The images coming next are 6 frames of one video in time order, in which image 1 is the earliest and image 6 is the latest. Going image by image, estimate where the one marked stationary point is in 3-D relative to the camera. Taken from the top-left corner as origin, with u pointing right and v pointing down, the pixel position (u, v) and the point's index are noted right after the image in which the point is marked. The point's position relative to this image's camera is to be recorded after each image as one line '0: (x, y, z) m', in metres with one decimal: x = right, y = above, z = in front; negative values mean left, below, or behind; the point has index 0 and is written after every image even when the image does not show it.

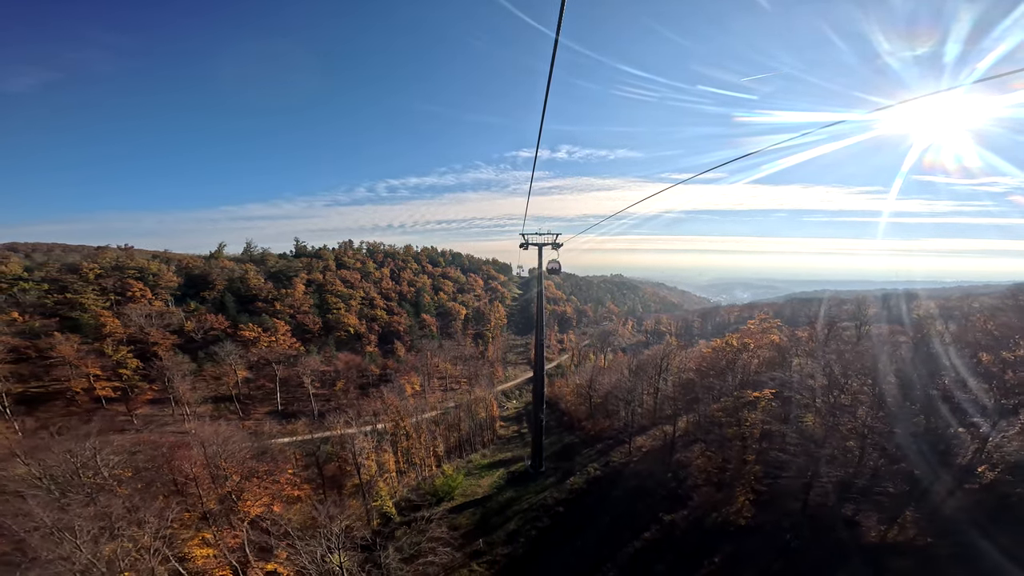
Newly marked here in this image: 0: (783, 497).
0: (+13.2, -10.8, +18.9) m
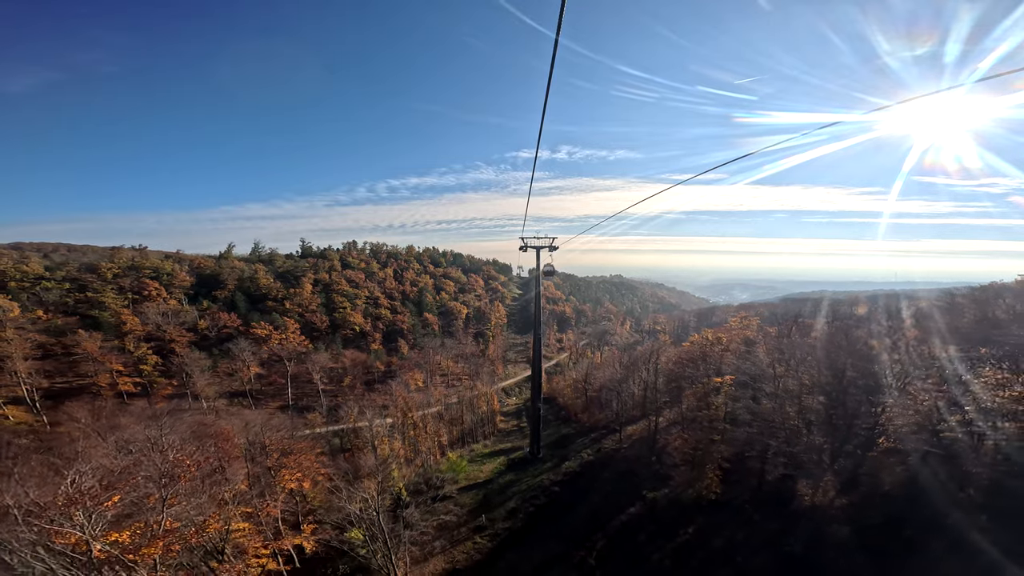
0: (+13.2, -10.8, +21.2) m
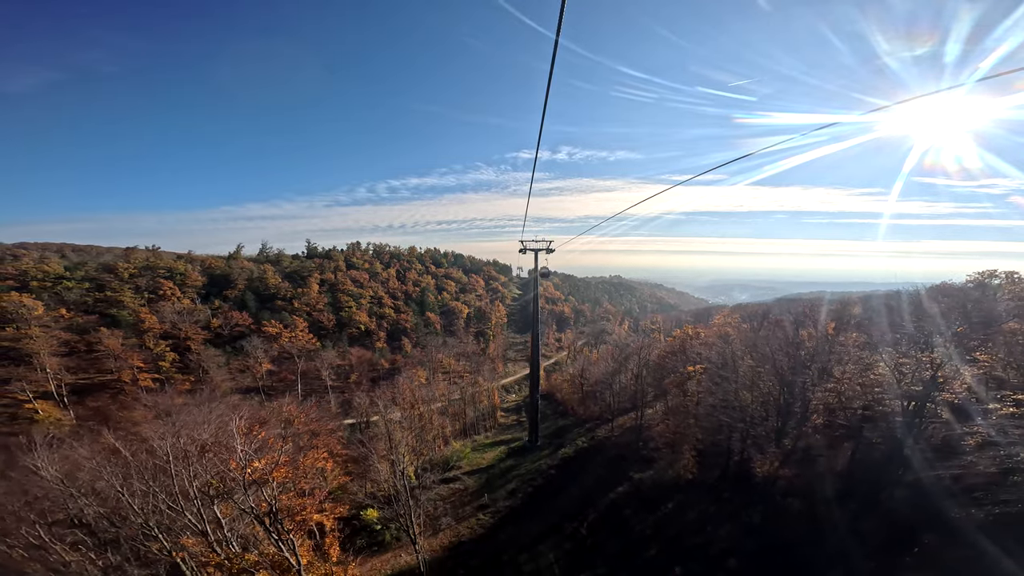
0: (+13.2, -10.8, +23.5) m
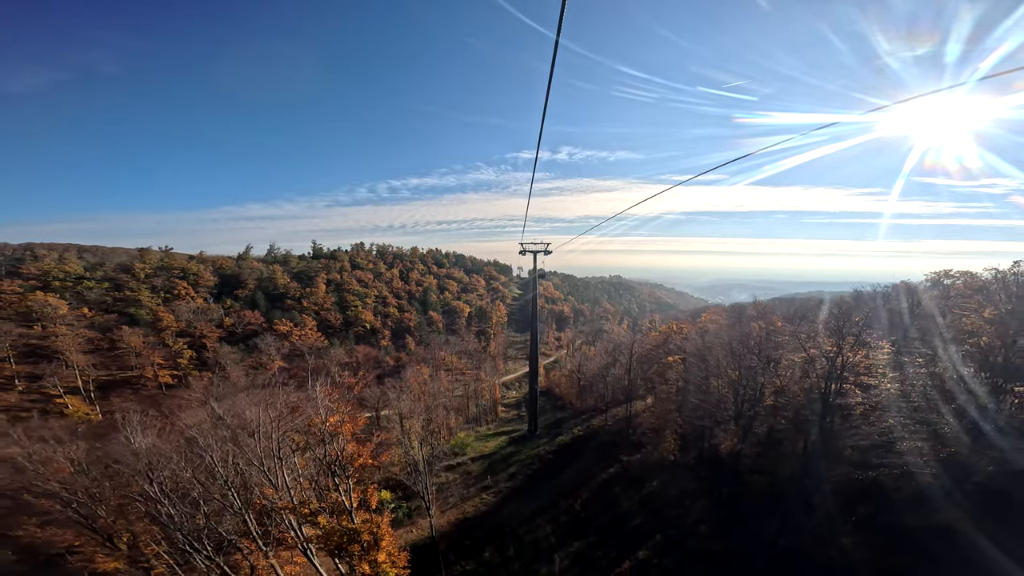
0: (+13.3, -10.7, +25.8) m
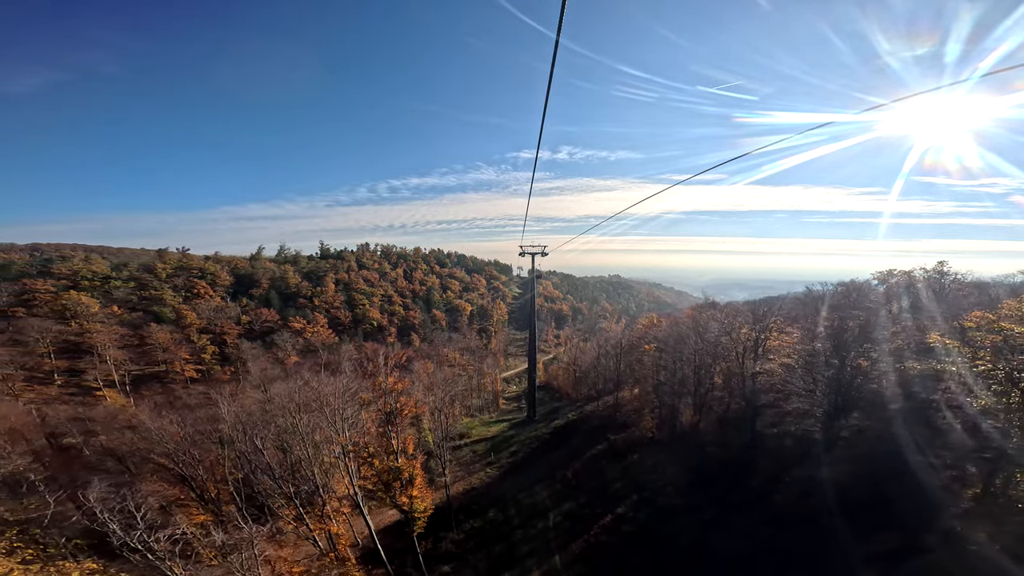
0: (+13.3, -10.6, +29.4) m
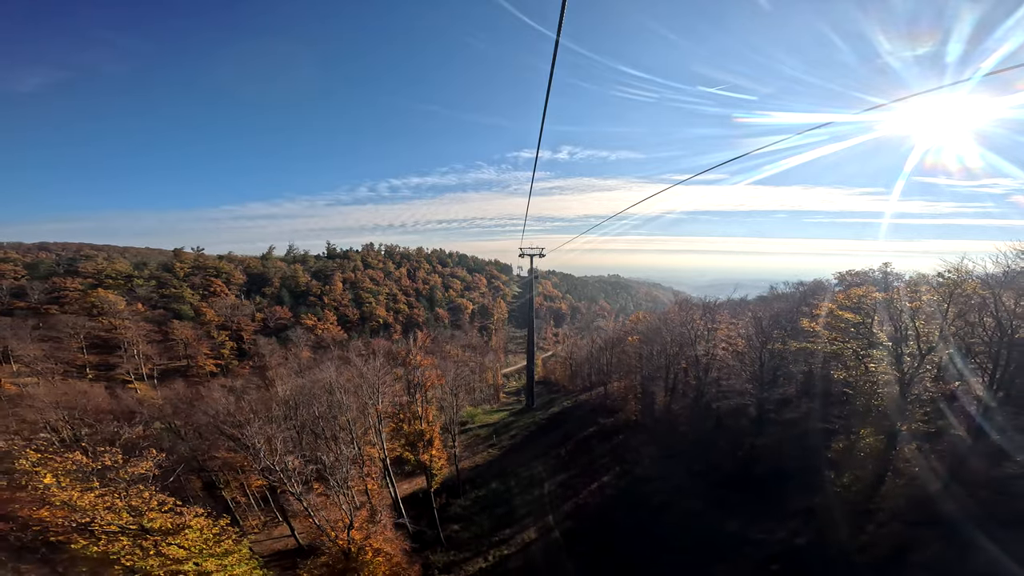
0: (+13.3, -10.5, +32.8) m
